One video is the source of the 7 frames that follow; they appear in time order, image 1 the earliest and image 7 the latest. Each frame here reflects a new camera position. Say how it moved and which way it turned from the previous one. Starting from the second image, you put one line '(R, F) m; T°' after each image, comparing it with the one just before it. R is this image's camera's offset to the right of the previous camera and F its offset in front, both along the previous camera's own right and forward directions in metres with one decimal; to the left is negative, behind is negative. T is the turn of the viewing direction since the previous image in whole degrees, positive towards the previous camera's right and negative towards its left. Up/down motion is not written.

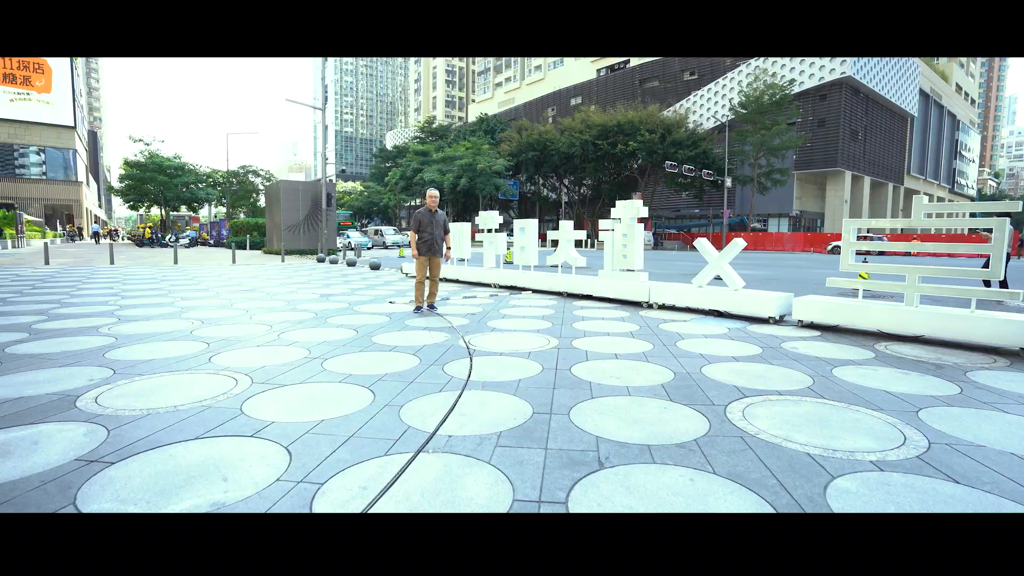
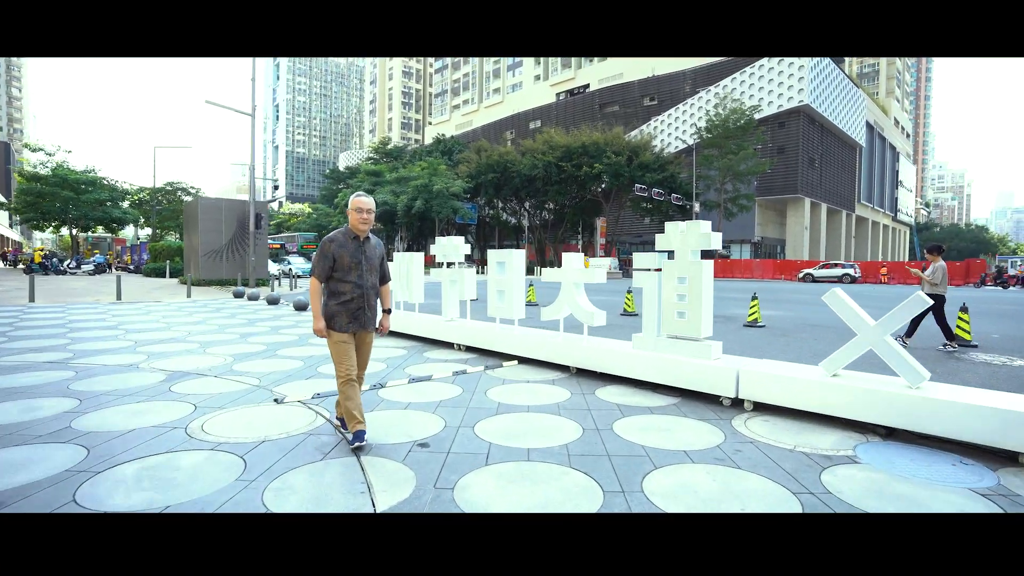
(-0.2, +3.4) m; +5°
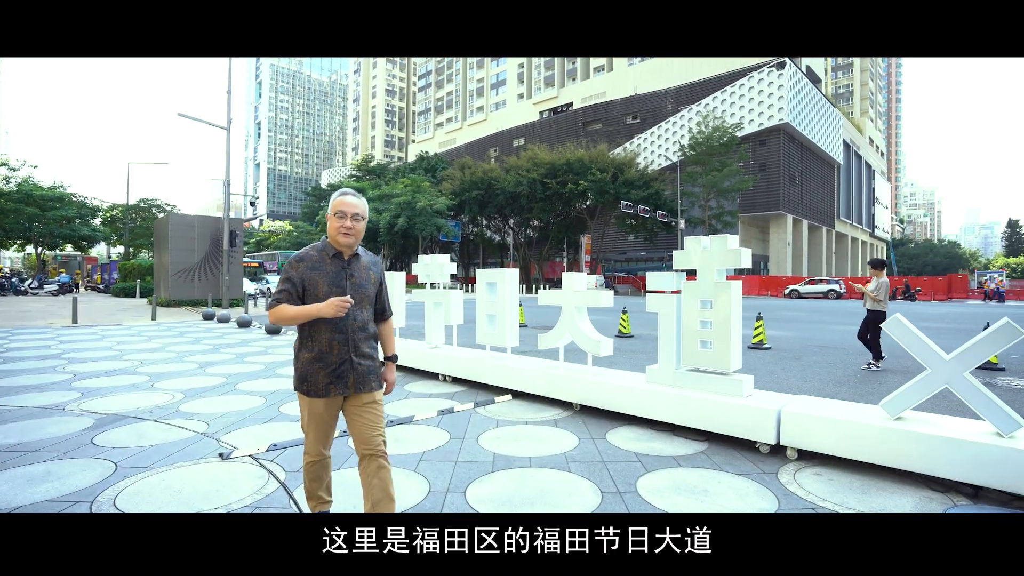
(-0.1, +0.7) m; +2°
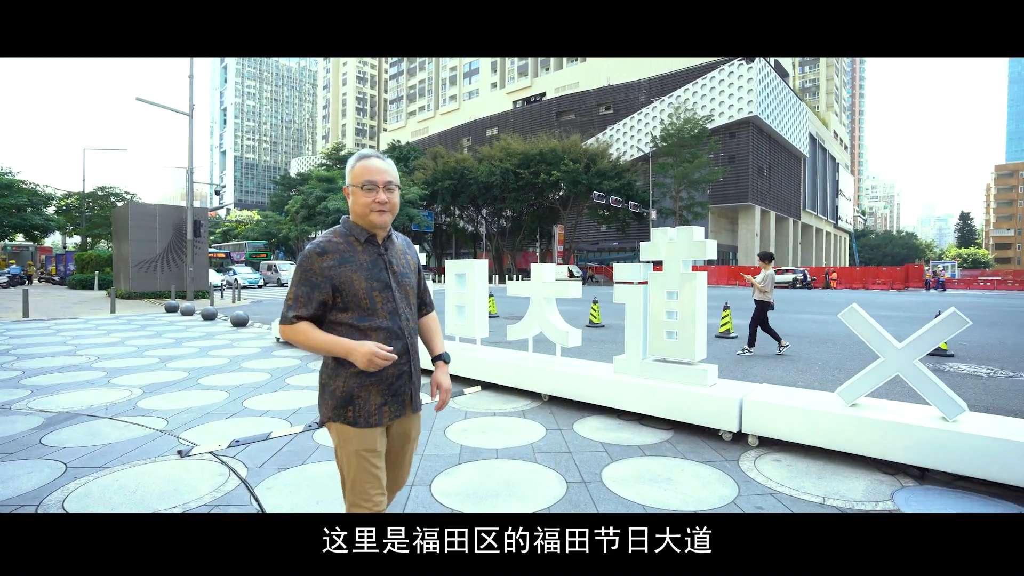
(+0.1, 0.0) m; +3°
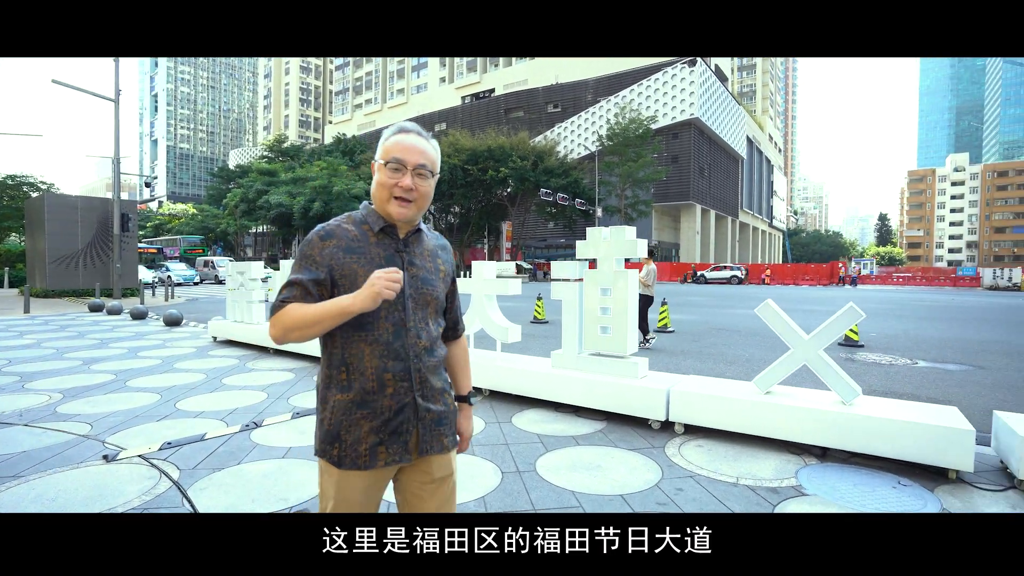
(+0.1, -0.1) m; +5°
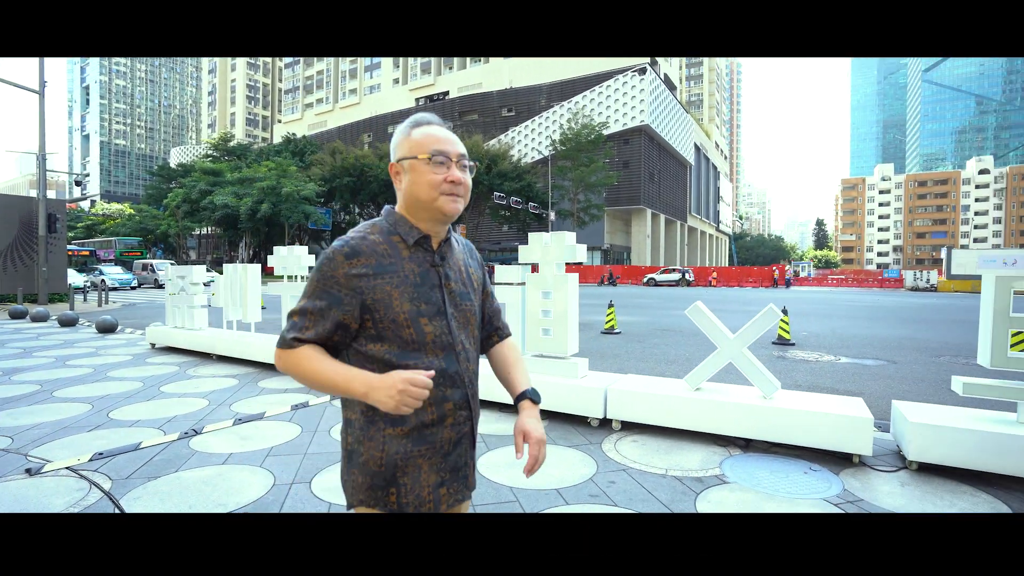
(+0.1, -0.1) m; +5°
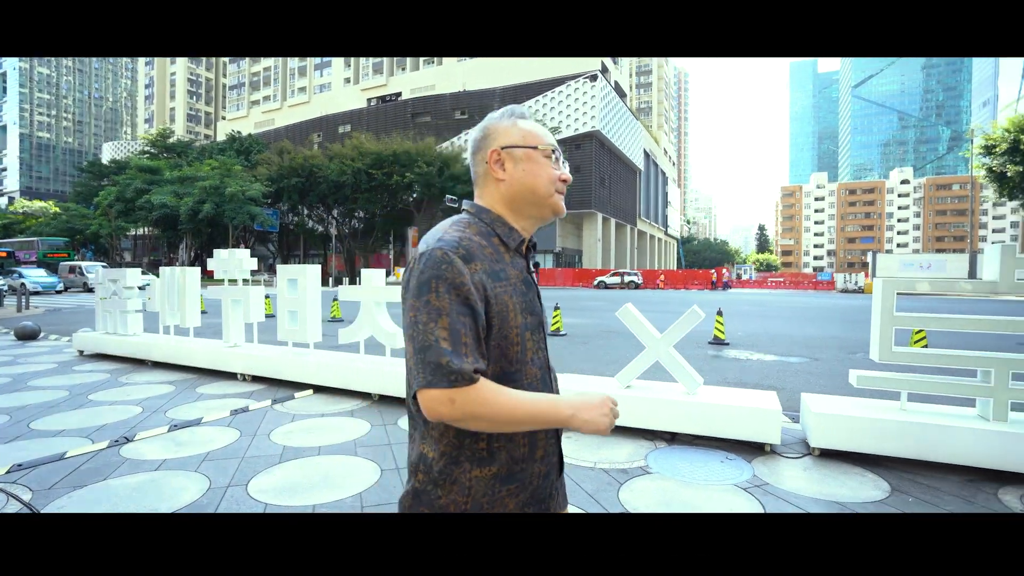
(+0.1, -0.2) m; +5°
